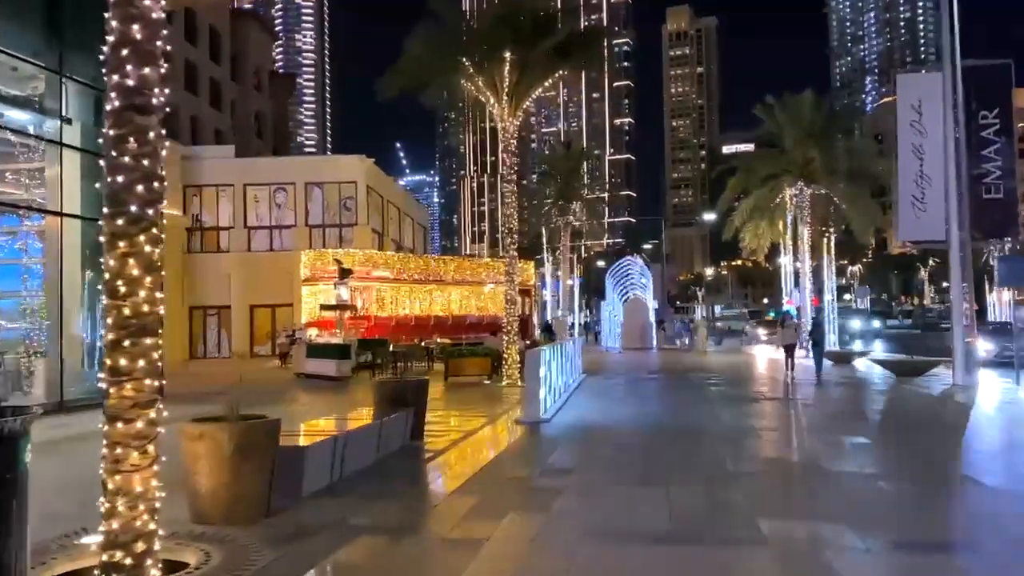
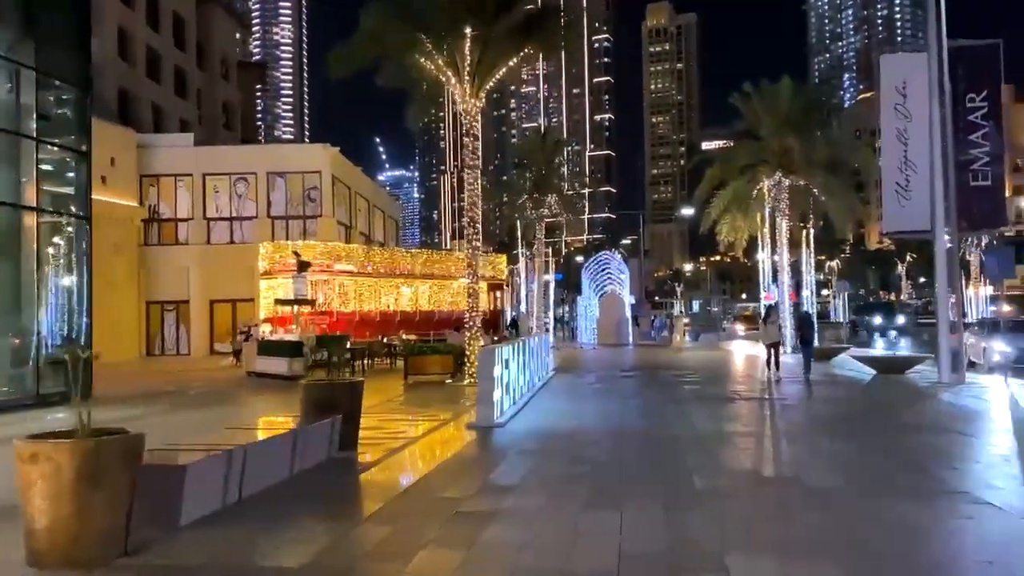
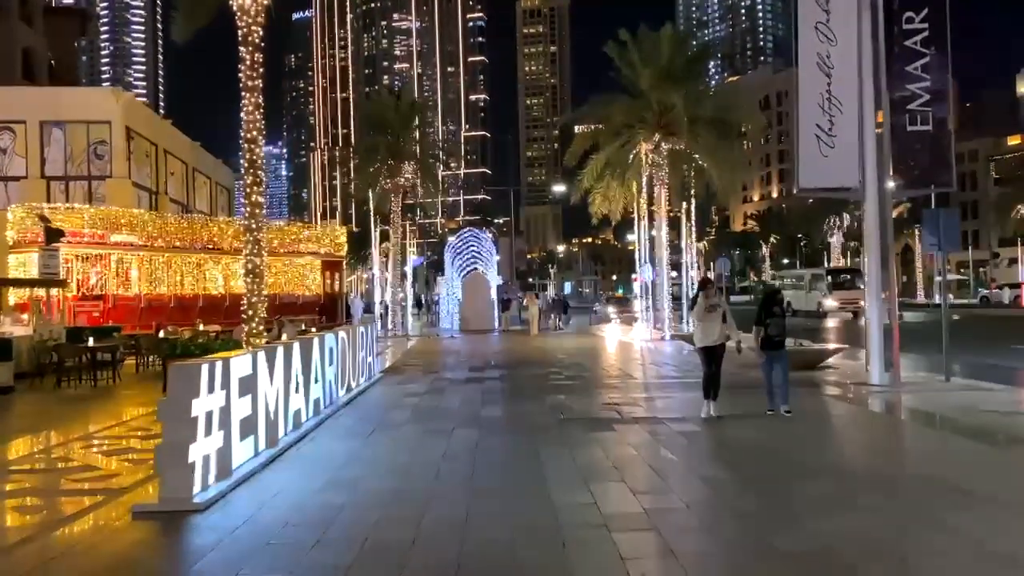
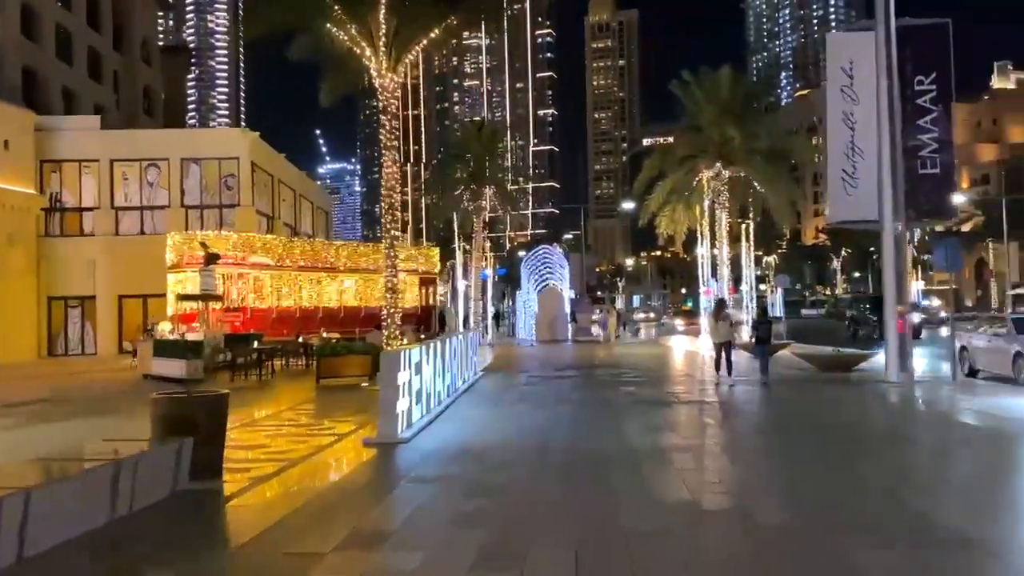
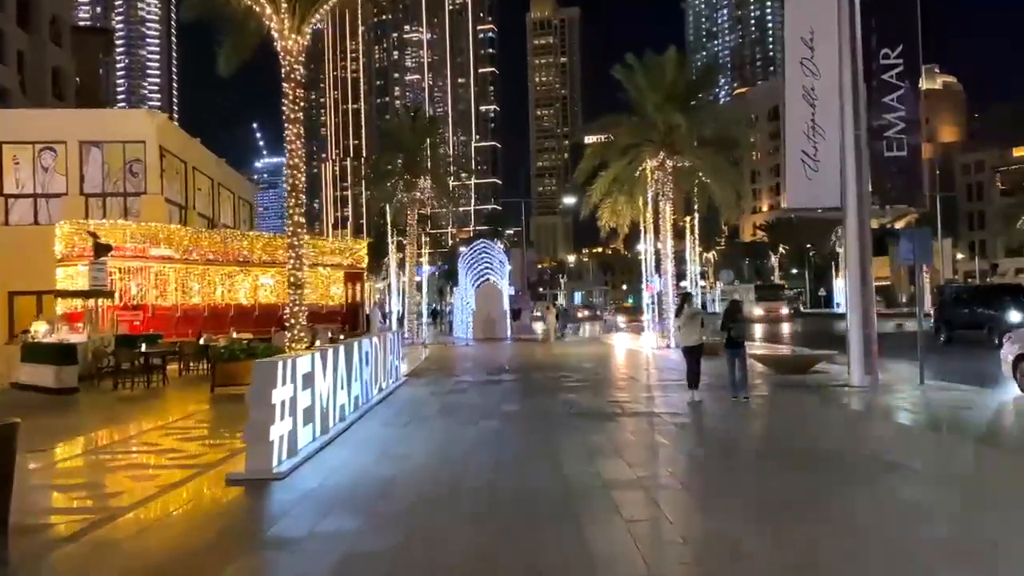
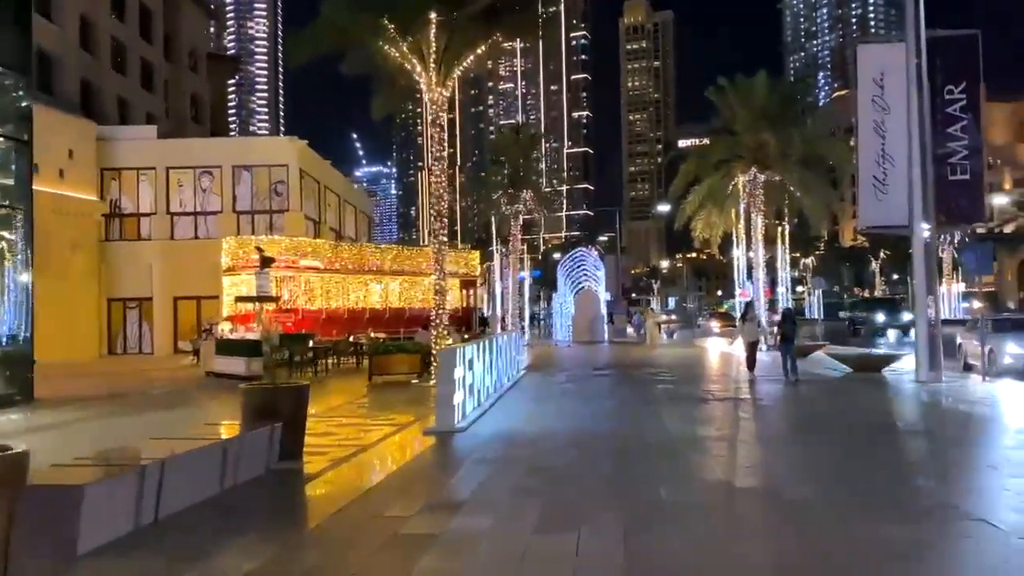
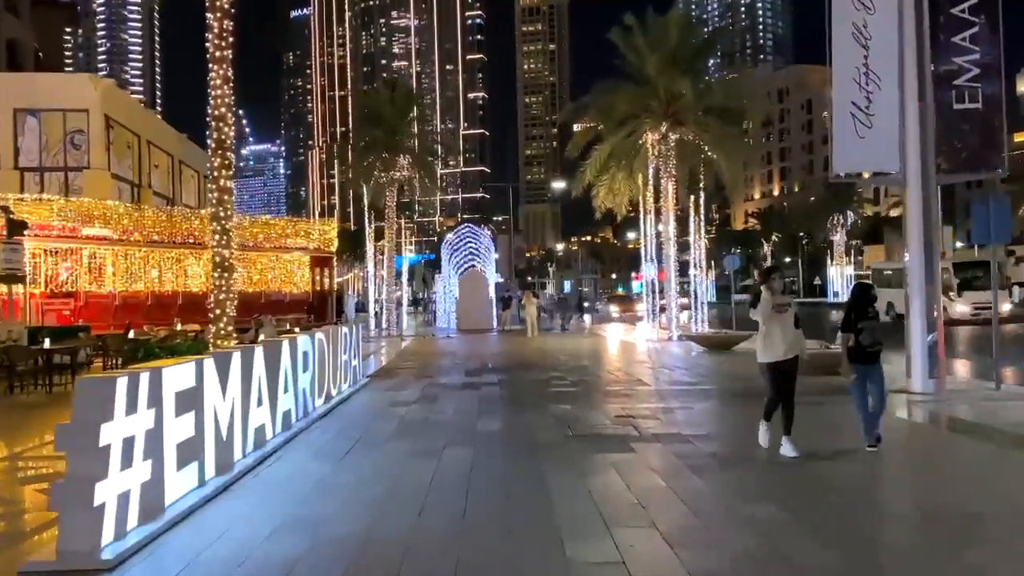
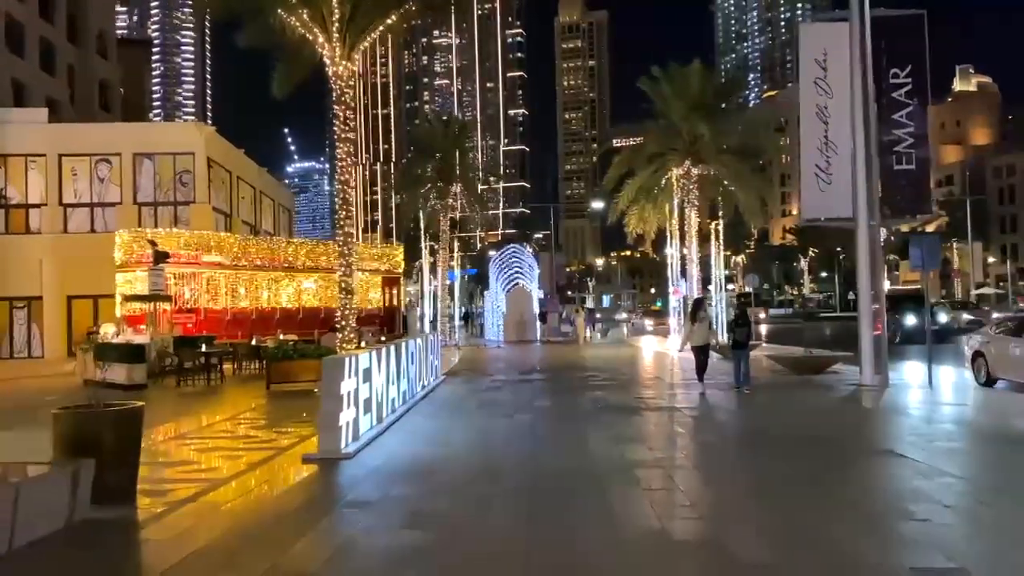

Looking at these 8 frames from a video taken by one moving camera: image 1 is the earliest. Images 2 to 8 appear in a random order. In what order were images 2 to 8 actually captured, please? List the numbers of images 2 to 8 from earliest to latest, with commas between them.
2, 6, 4, 8, 5, 3, 7
